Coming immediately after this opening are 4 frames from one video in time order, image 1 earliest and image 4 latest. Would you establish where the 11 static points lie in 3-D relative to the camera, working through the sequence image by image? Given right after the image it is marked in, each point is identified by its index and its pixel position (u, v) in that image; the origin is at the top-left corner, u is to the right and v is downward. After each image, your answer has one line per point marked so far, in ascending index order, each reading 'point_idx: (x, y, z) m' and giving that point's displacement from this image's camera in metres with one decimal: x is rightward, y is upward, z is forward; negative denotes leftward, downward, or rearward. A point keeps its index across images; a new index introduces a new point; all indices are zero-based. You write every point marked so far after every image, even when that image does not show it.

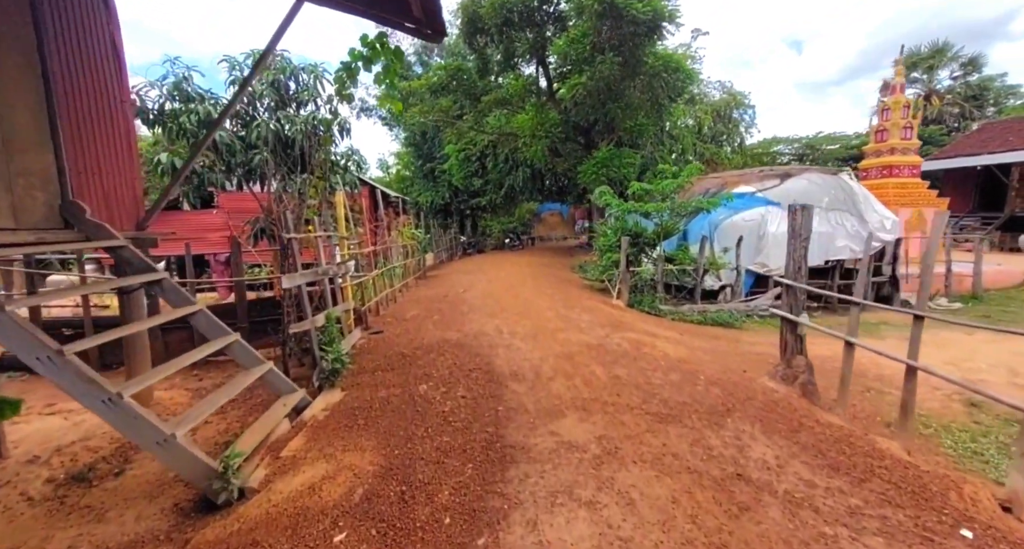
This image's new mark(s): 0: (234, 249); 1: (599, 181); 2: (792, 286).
0: (-4.1, +0.4, +5.8) m
1: (+2.9, +3.2, +13.1) m
2: (+2.8, -0.1, +3.9) m
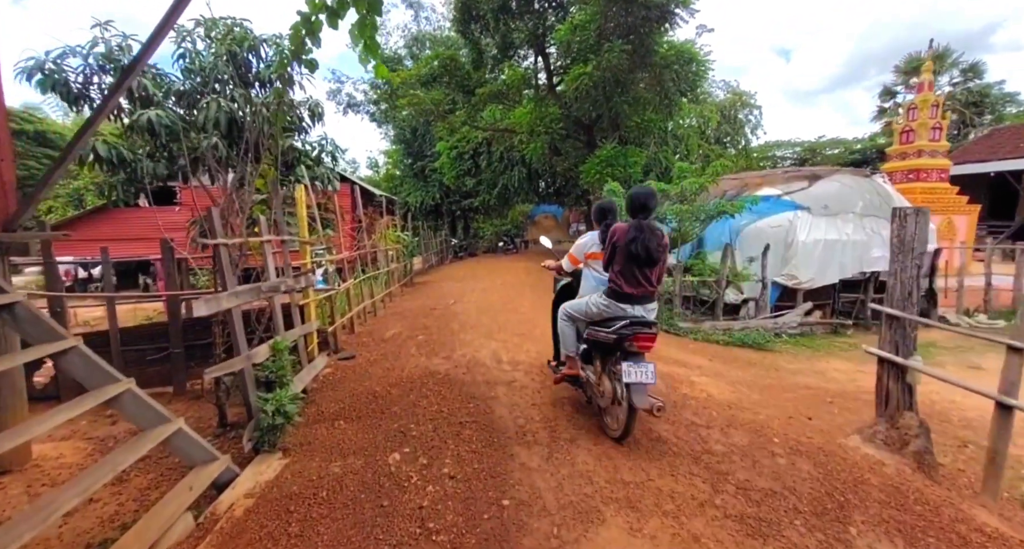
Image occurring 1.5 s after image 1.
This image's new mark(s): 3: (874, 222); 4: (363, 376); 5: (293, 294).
0: (-4.1, +0.2, +4.6) m
1: (+2.8, +2.9, +12.1) m
2: (+2.9, -0.3, +2.8) m
3: (+7.5, +1.1, +8.1) m
4: (-1.7, -1.2, +4.5) m
5: (-2.4, -0.2, +4.3) m
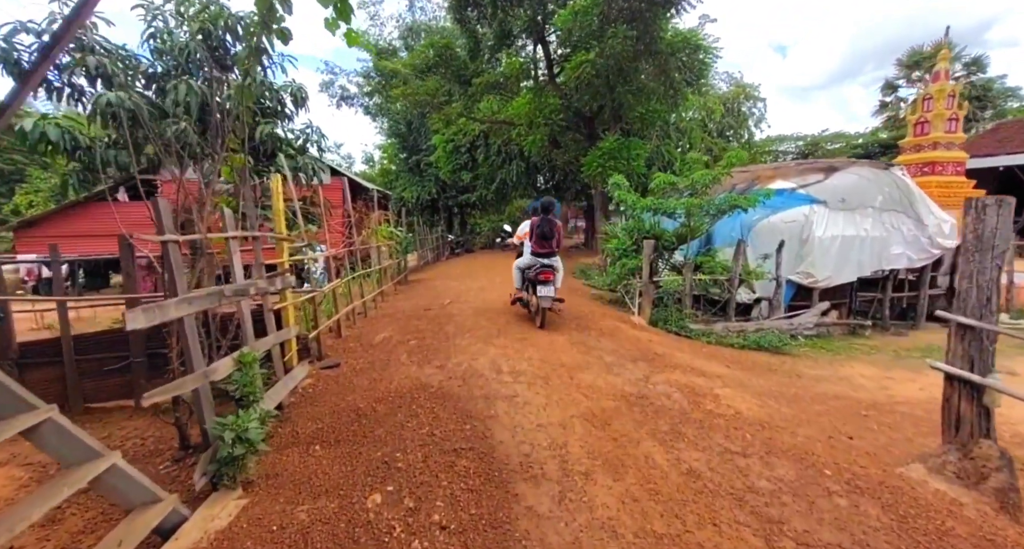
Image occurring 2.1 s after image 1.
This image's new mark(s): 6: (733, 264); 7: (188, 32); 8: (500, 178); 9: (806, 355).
0: (-4.1, +0.2, +4.1) m
1: (+2.8, +3.0, +11.6) m
2: (+2.9, -0.3, +2.4) m
3: (+7.5, +1.1, +7.7) m
4: (-1.7, -1.2, +4.1) m
5: (-2.4, -0.2, +3.8) m
6: (+4.1, +0.2, +7.2) m
7: (-4.1, +3.1, +4.9) m
8: (-0.5, +4.3, +17.3) m
9: (+4.6, -1.3, +6.1) m
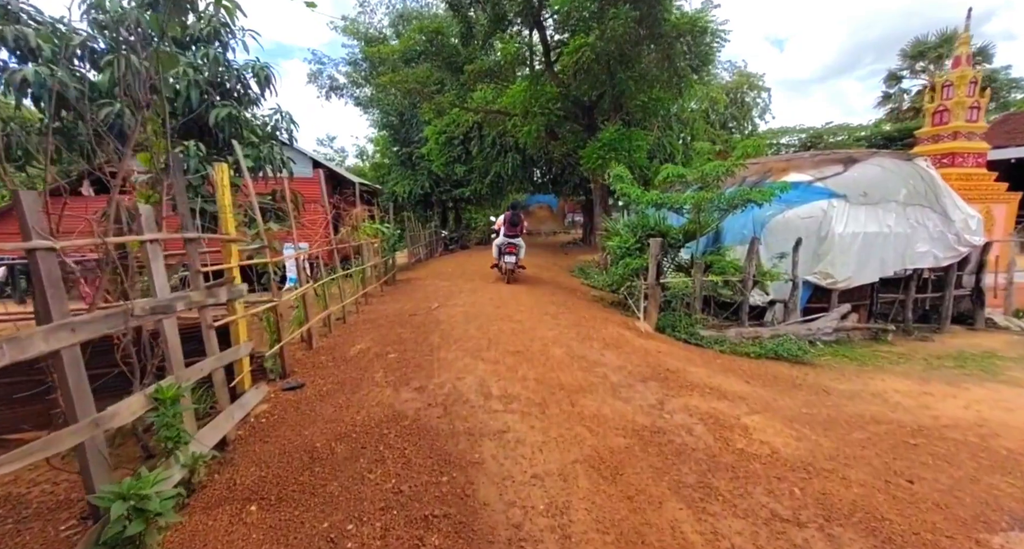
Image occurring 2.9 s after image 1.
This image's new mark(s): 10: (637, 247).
0: (-4.2, +0.1, +3.4) m
1: (+2.6, +3.0, +11.0) m
2: (+2.8, -0.4, +1.8) m
3: (+7.4, +1.1, +7.1) m
4: (-1.8, -1.2, +3.4) m
5: (-2.5, -0.3, +3.1) m
6: (+4.0, +0.2, +6.6) m
7: (-4.2, +3.0, +4.2) m
8: (-0.7, +4.4, +16.6) m
9: (+4.5, -1.3, +5.6) m
10: (+2.4, +0.5, +7.5) m
